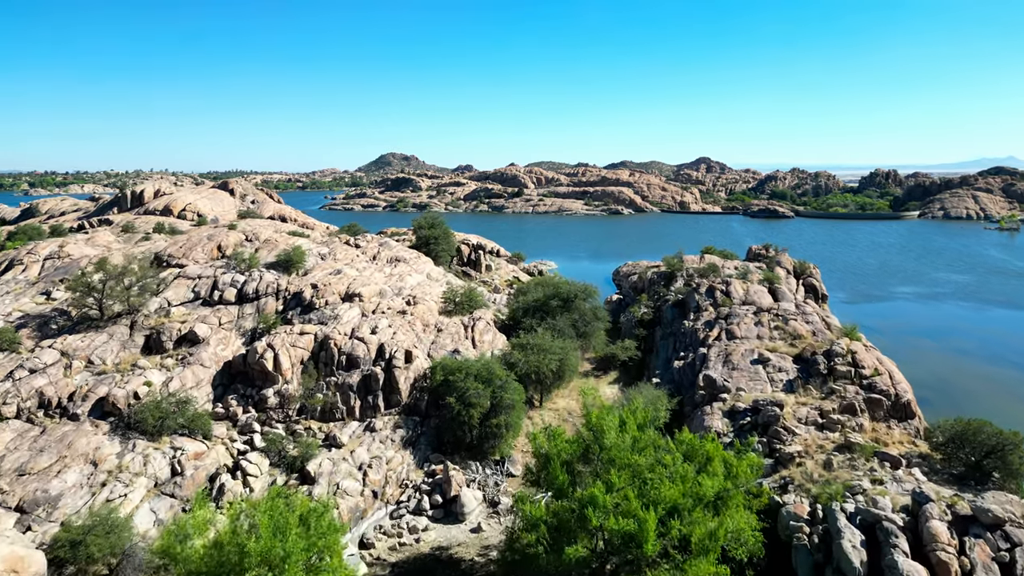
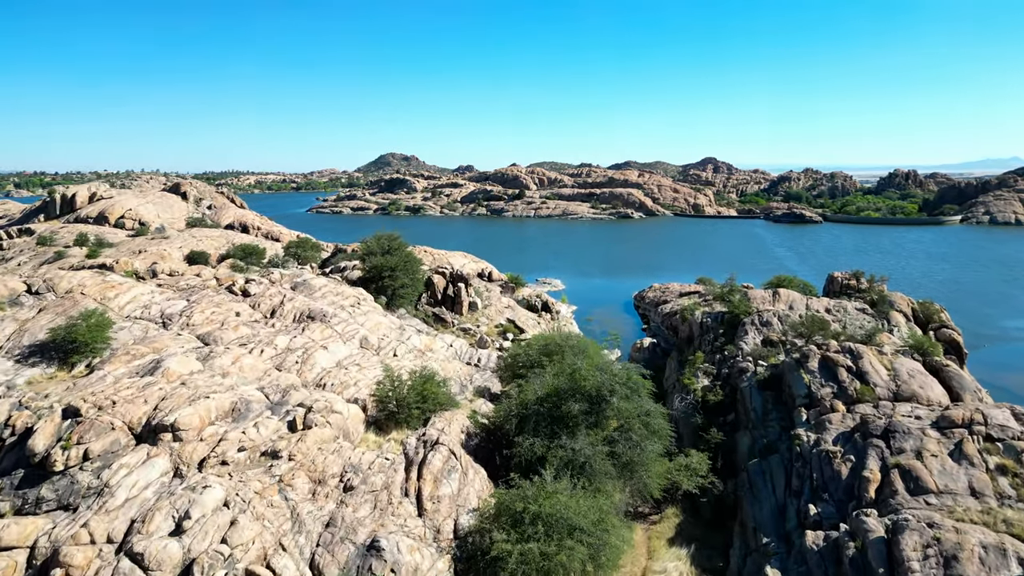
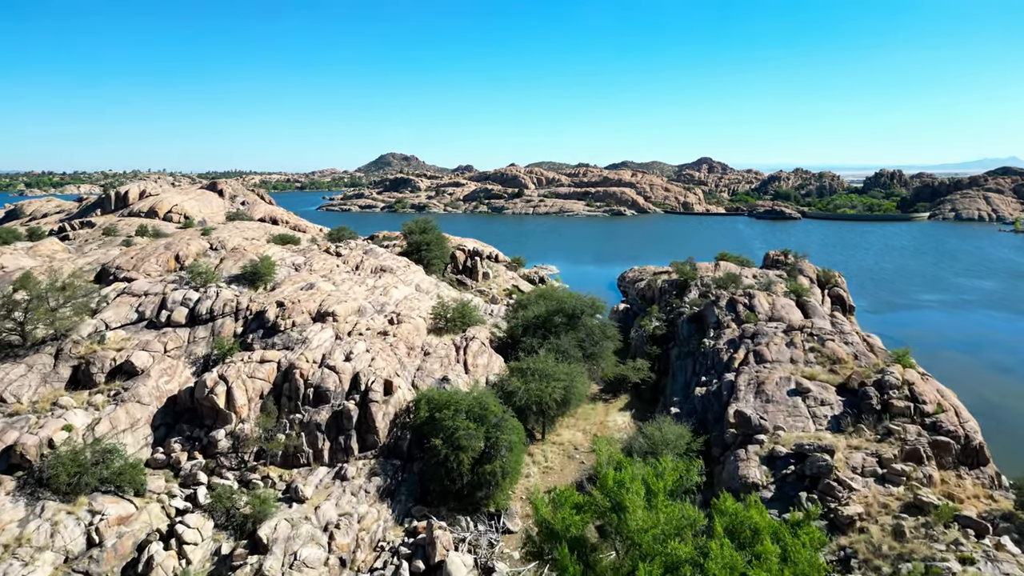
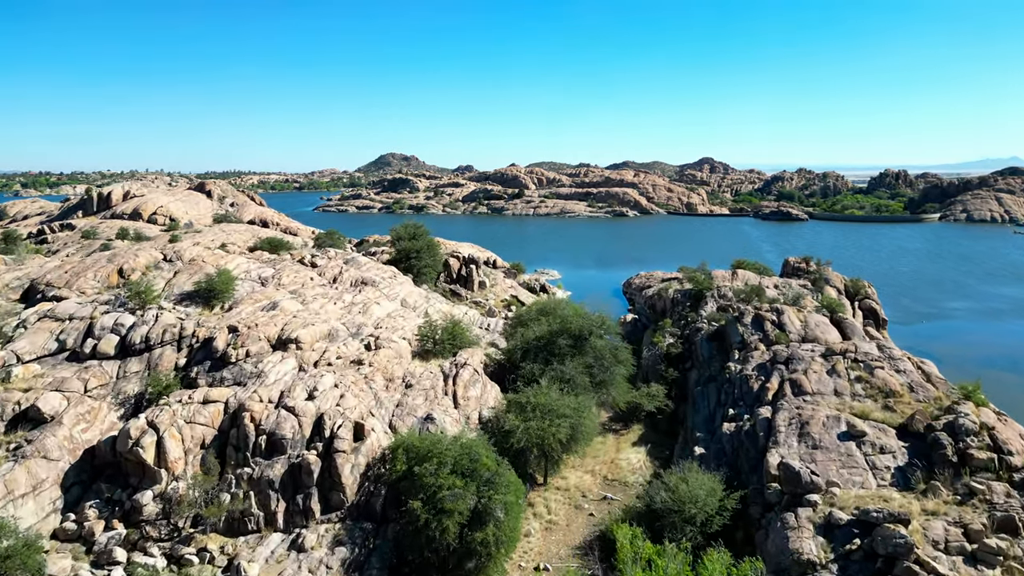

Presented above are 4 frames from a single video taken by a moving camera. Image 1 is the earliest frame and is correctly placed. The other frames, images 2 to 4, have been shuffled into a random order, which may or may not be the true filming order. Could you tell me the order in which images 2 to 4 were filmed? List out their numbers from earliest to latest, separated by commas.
3, 4, 2
